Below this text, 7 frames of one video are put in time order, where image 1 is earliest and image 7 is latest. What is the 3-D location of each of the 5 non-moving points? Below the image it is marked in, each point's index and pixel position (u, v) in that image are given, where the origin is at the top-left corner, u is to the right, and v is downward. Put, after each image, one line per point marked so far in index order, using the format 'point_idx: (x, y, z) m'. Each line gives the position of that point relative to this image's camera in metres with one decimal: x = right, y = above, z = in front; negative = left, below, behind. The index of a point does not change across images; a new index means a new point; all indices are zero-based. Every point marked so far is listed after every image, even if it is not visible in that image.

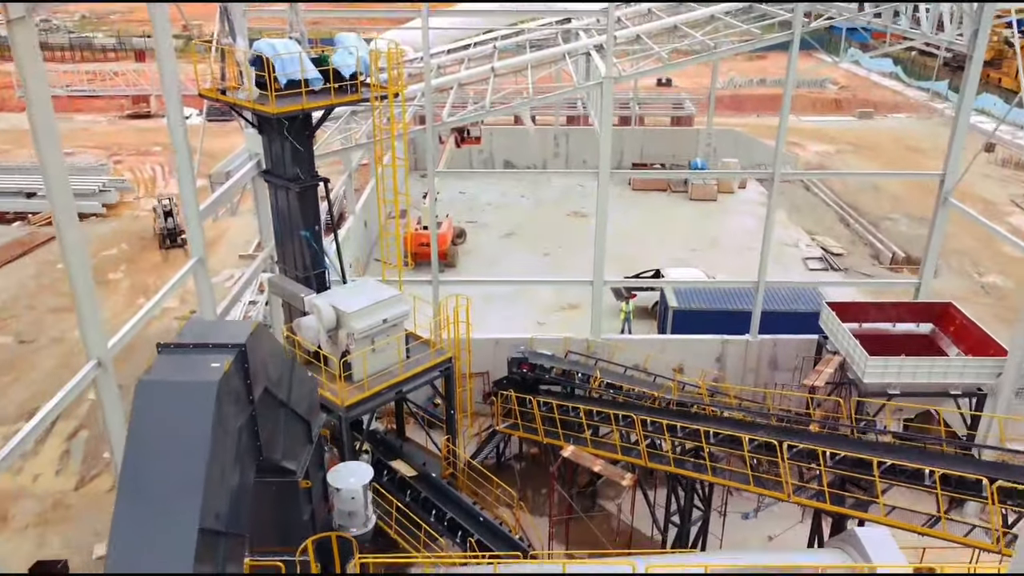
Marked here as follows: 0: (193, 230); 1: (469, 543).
0: (-7.3, +1.3, +18.2) m
1: (-0.9, -5.7, +17.5) m
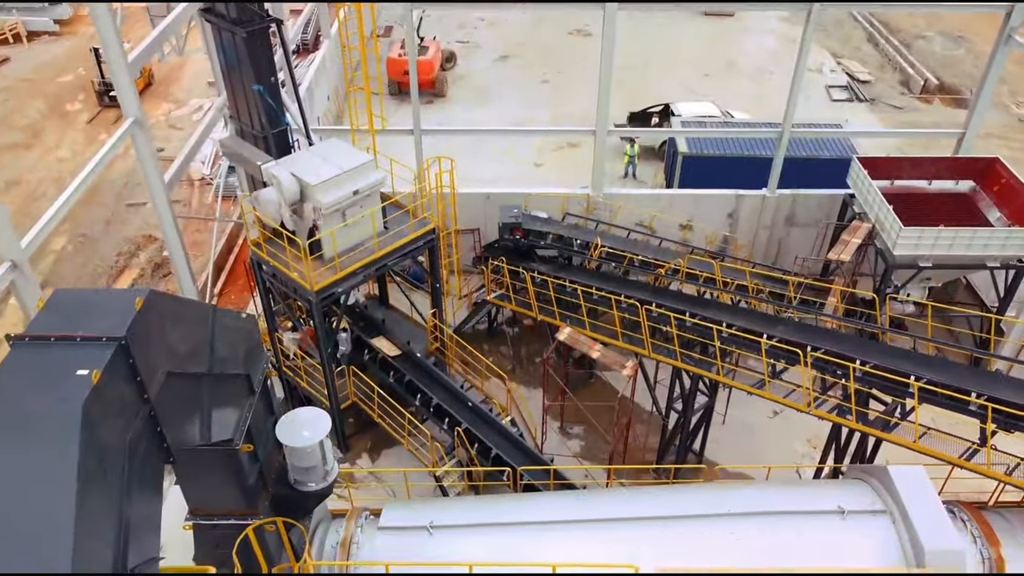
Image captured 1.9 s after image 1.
0: (-7.5, +3.9, +15.4) m
1: (-1.1, -3.0, +16.4) m
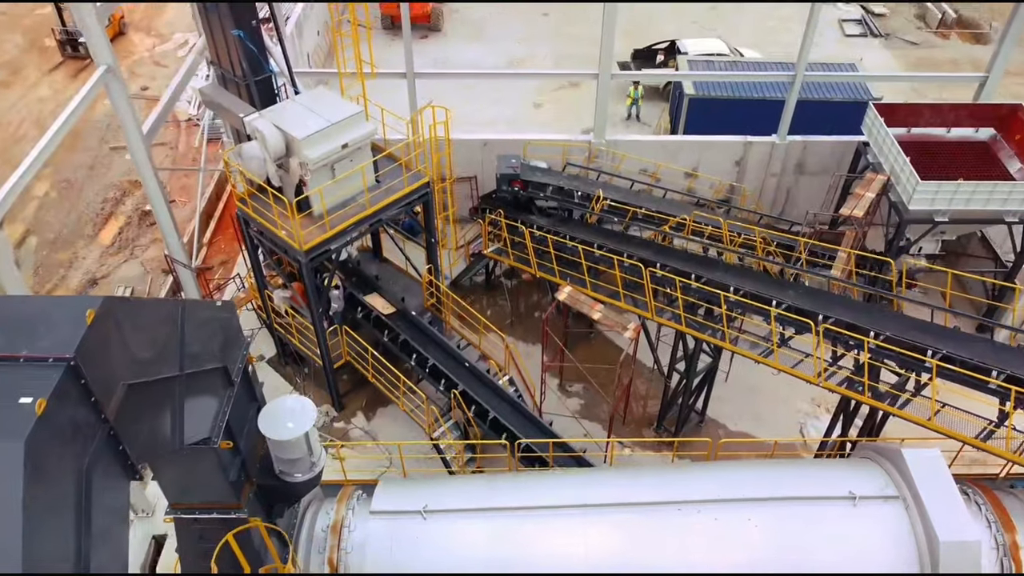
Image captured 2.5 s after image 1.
0: (-7.5, +4.6, +14.3) m
1: (-1.2, -2.2, +16.0) m
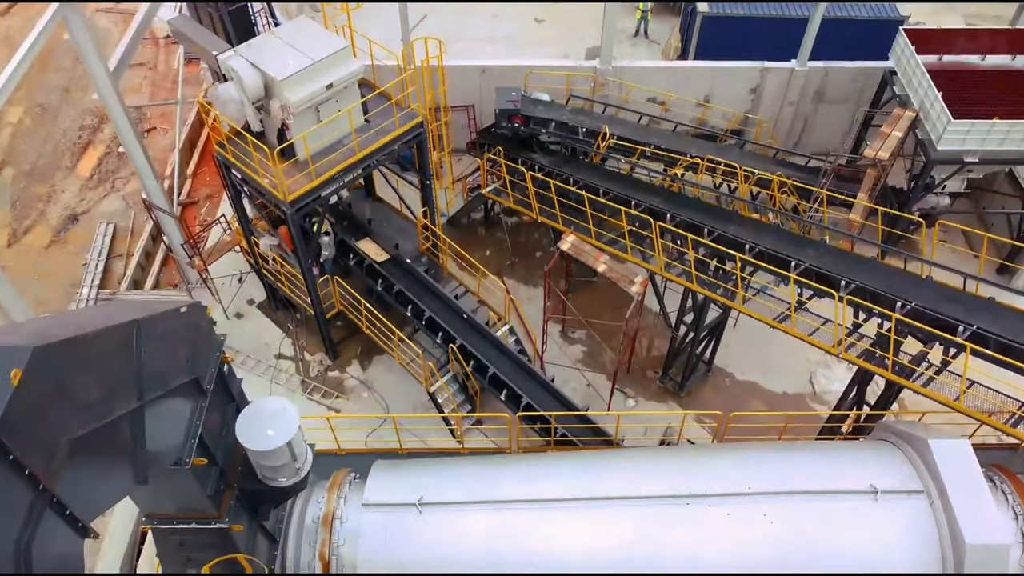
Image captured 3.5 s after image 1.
0: (-7.5, +5.3, +12.9) m
1: (-1.2, -1.2, +15.3) m
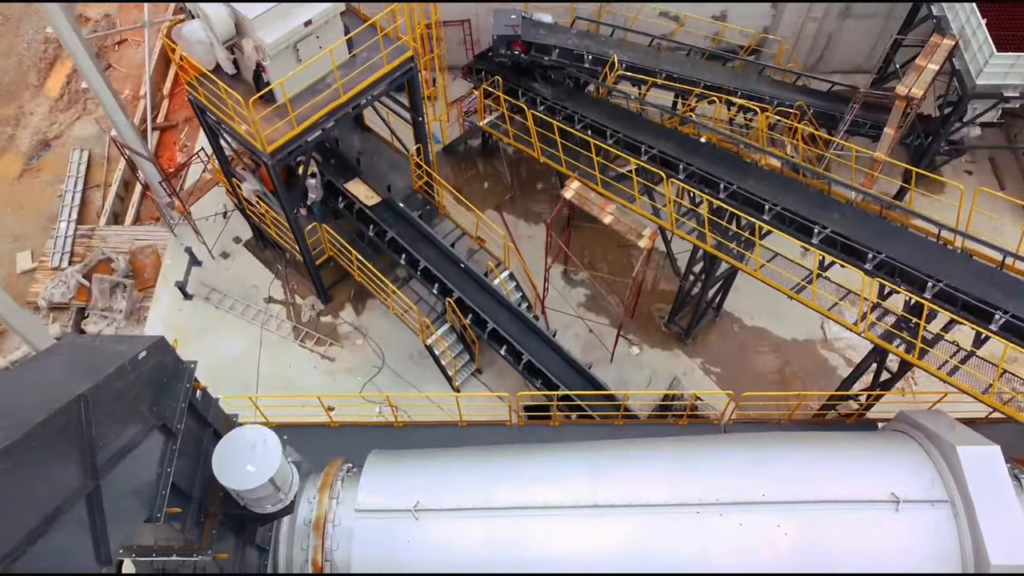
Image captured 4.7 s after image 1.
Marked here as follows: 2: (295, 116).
0: (-7.5, +5.8, +11.2) m
1: (-1.2, -0.3, +14.6) m
2: (-3.5, +2.8, +12.9) m
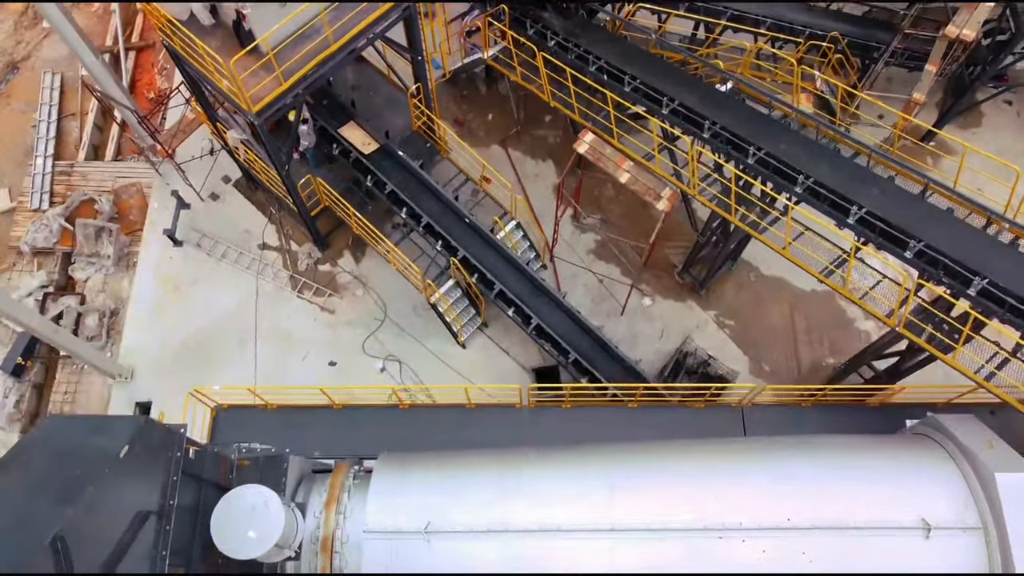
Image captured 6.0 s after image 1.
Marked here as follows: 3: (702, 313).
0: (-7.4, +5.9, +9.4) m
1: (-1.0, +0.4, +13.8) m
2: (-3.4, +3.2, +11.6) m
3: (+3.7, -0.5, +15.4) m
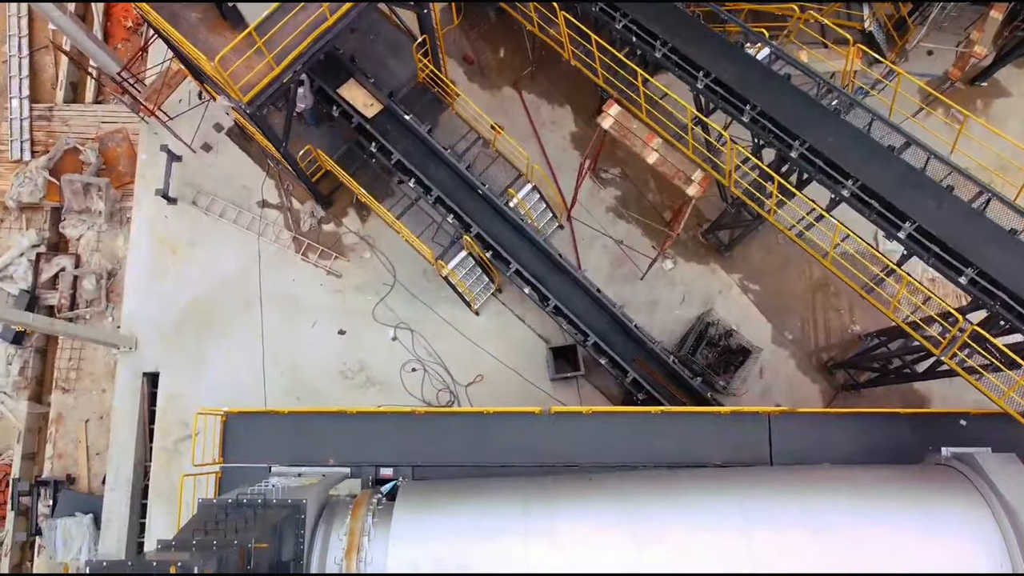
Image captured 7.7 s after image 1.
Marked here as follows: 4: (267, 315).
0: (-7.1, +5.3, +7.7) m
1: (-0.8, +0.8, +13.0) m
2: (-3.1, +3.1, +10.4) m
3: (+3.9, +0.2, +14.7) m
4: (-4.5, -0.5, +14.7) m
